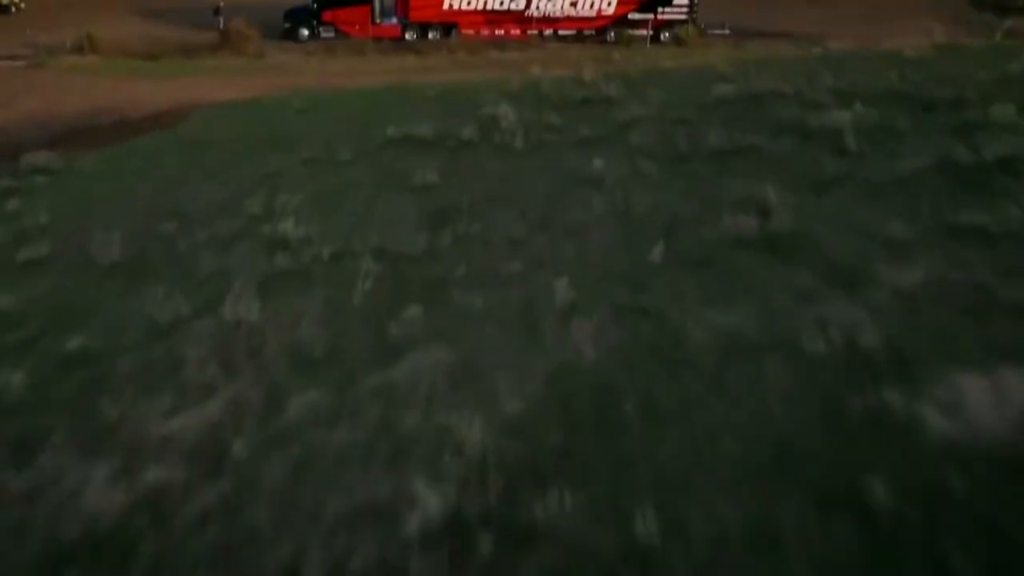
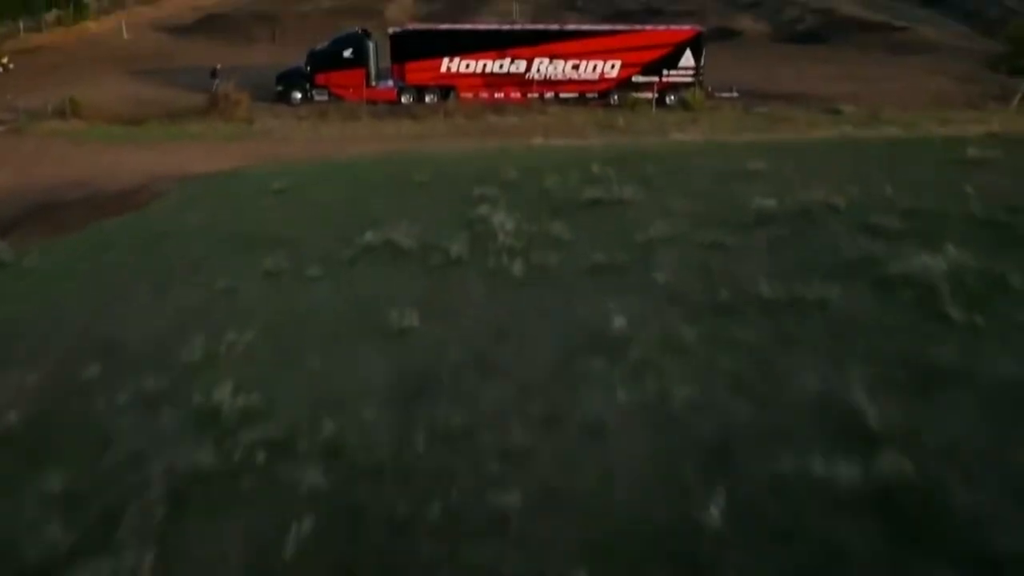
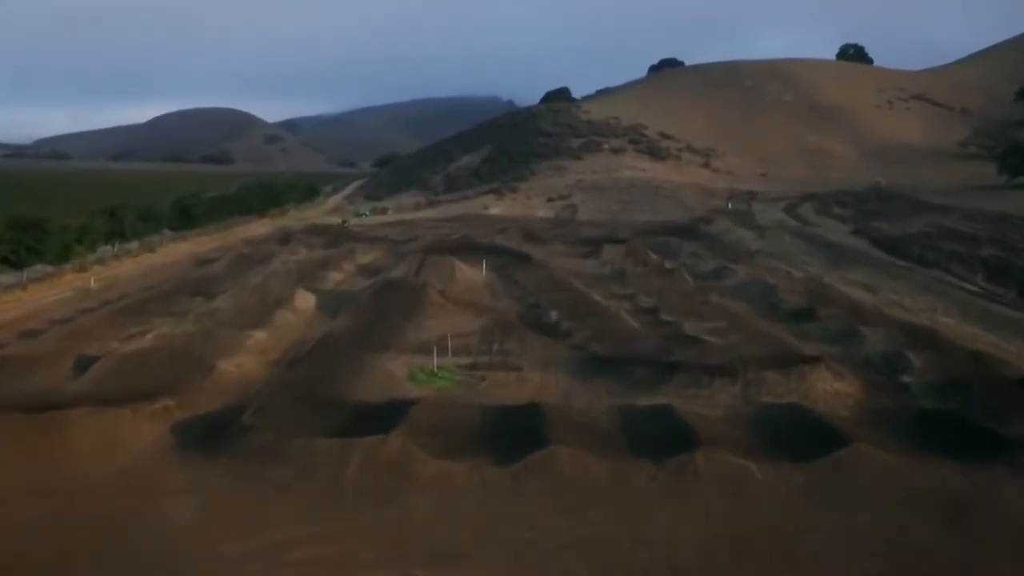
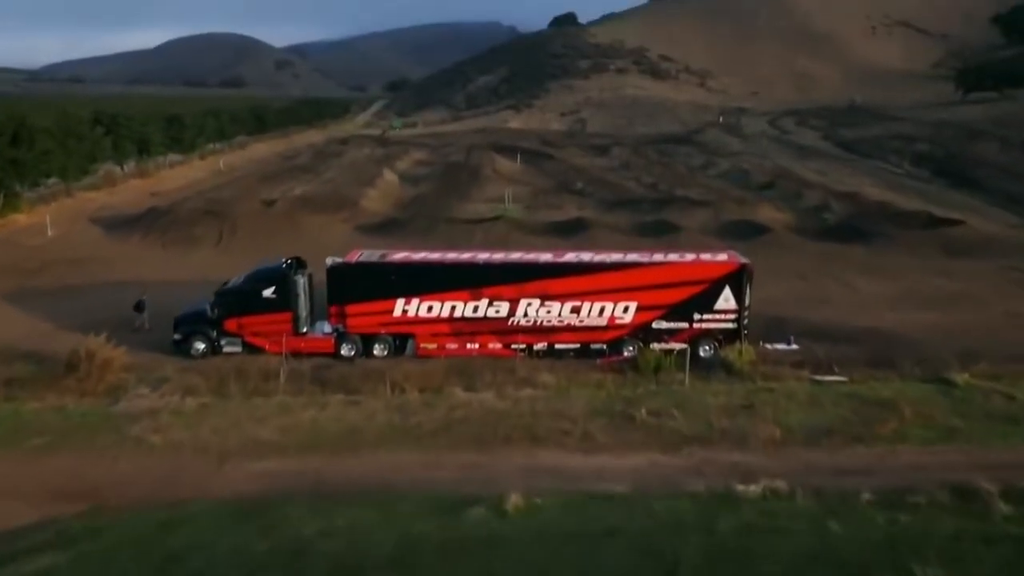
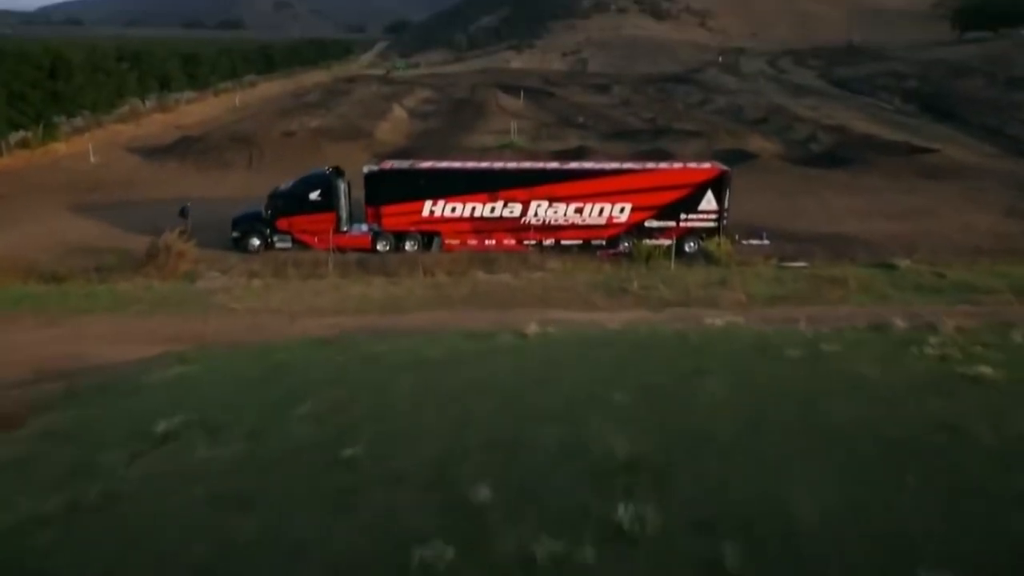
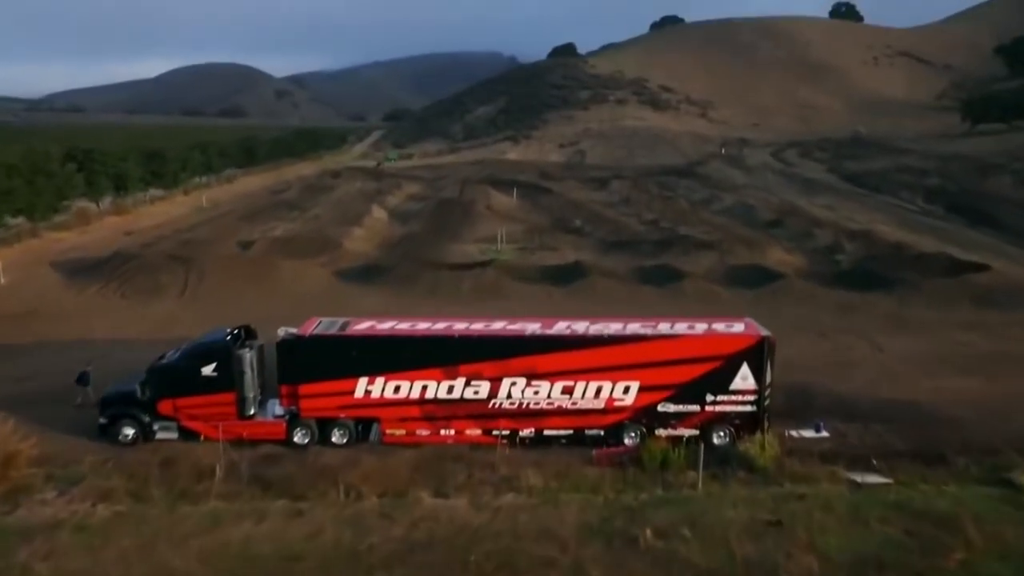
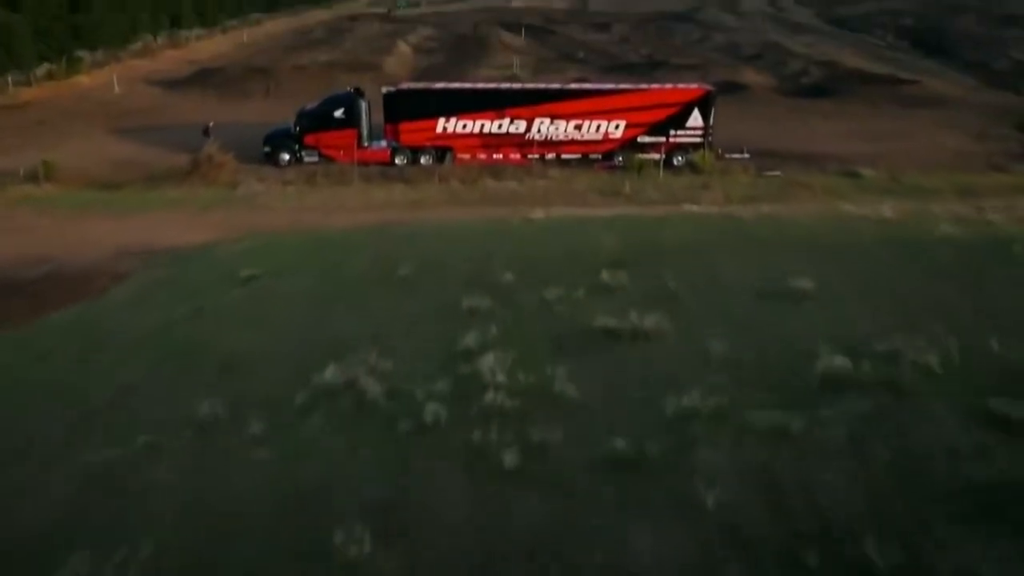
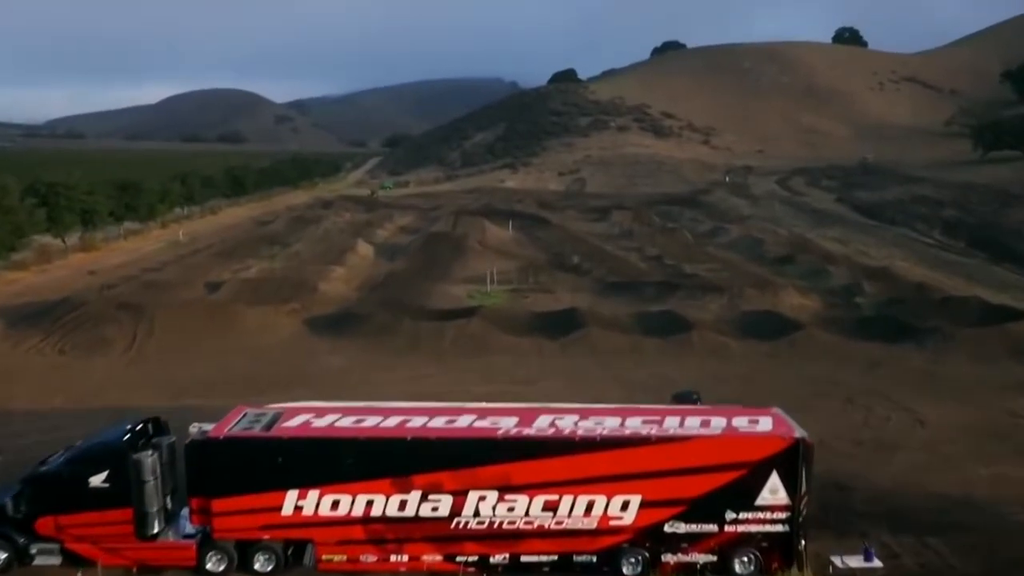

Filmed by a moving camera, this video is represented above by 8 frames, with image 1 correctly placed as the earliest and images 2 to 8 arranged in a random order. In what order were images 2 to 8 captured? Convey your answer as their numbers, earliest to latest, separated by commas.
2, 7, 5, 4, 6, 8, 3
